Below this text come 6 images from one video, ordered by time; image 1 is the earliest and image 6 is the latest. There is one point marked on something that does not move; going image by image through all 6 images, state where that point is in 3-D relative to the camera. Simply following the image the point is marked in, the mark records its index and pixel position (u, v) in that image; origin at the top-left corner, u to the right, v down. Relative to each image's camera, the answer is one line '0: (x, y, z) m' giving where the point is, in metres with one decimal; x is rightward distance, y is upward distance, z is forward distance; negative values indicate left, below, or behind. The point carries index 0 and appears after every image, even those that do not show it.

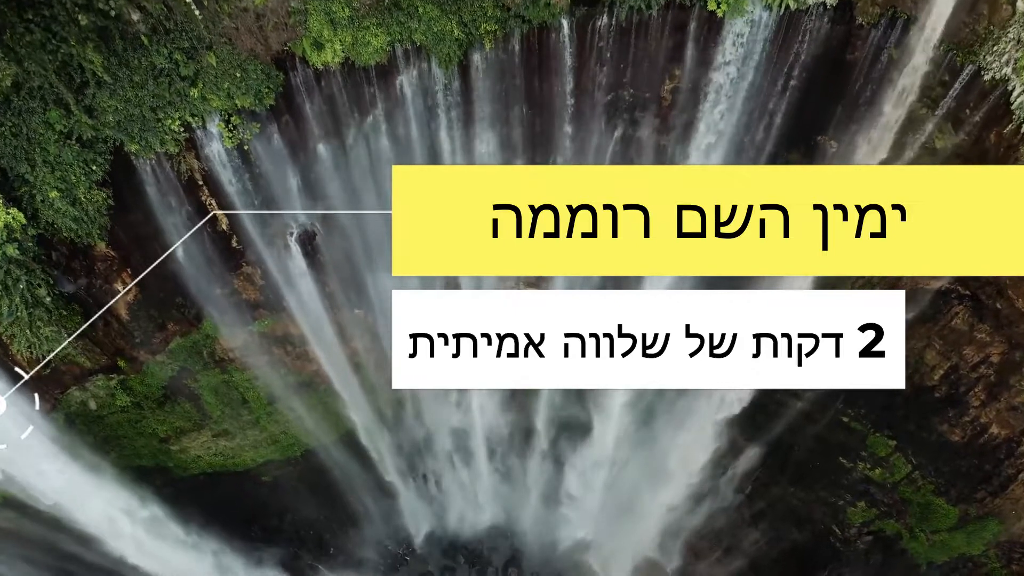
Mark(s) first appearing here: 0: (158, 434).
0: (-8.2, -3.4, +14.9) m
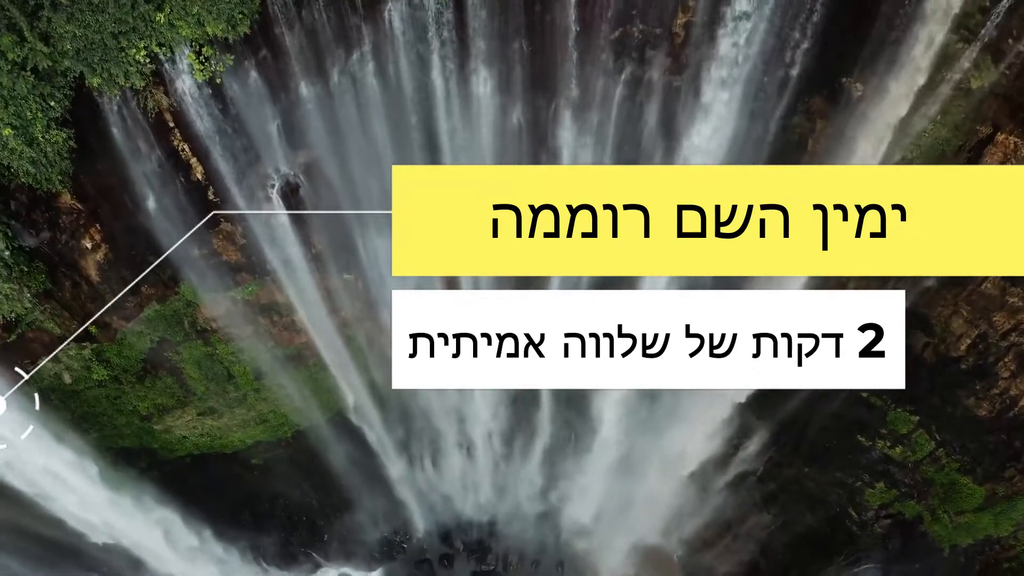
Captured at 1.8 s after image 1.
0: (-8.2, -2.7, +14.1) m
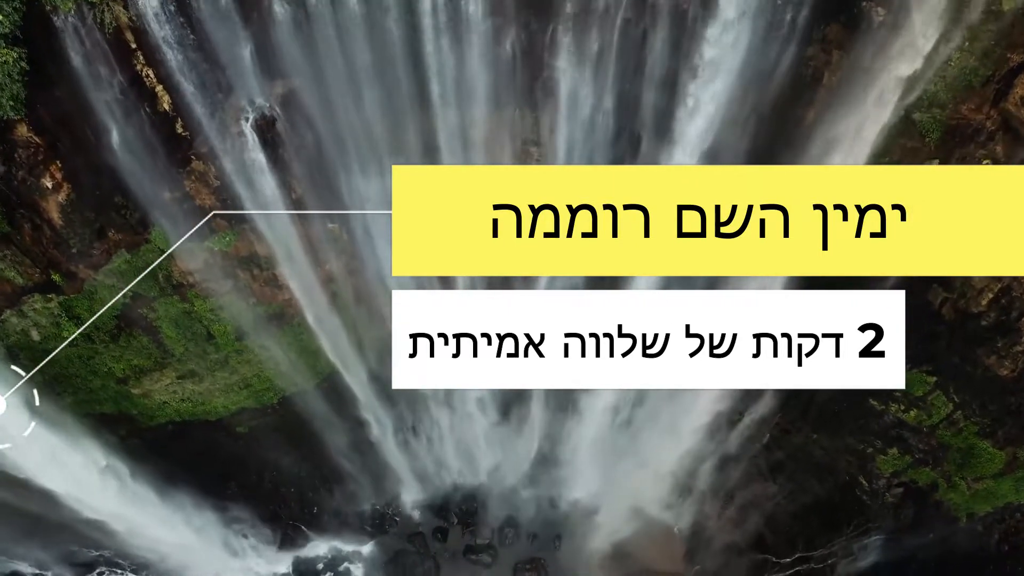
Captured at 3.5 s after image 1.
0: (-8.3, -1.8, +13.3) m
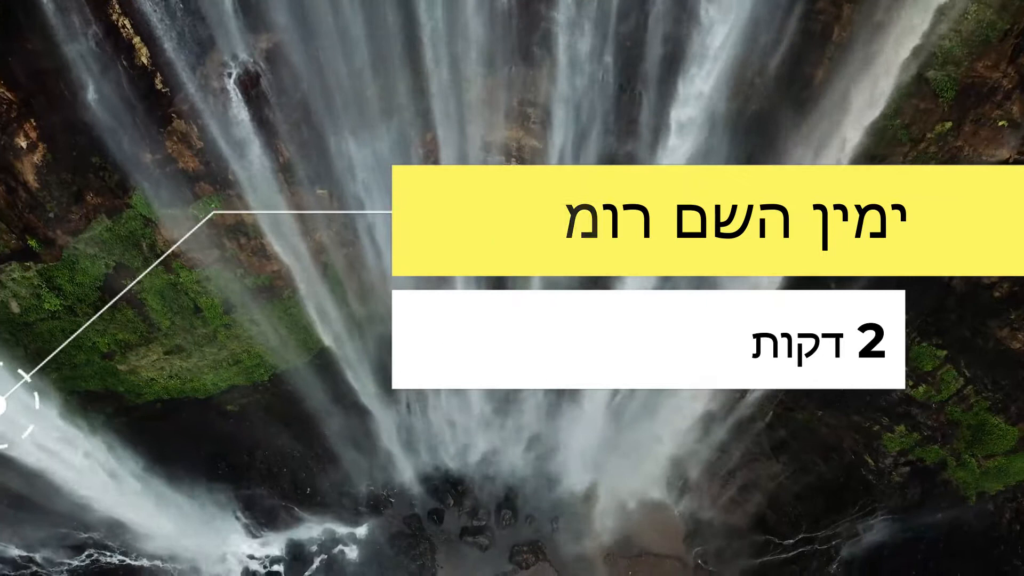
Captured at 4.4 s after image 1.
0: (-8.4, -1.2, +12.9) m
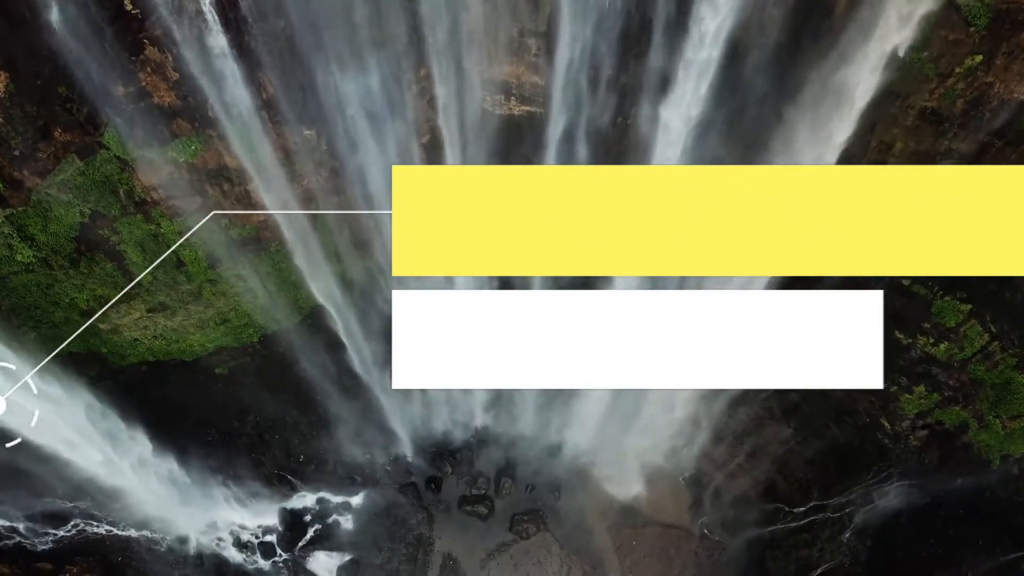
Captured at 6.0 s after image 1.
0: (-8.4, -0.3, +12.3) m
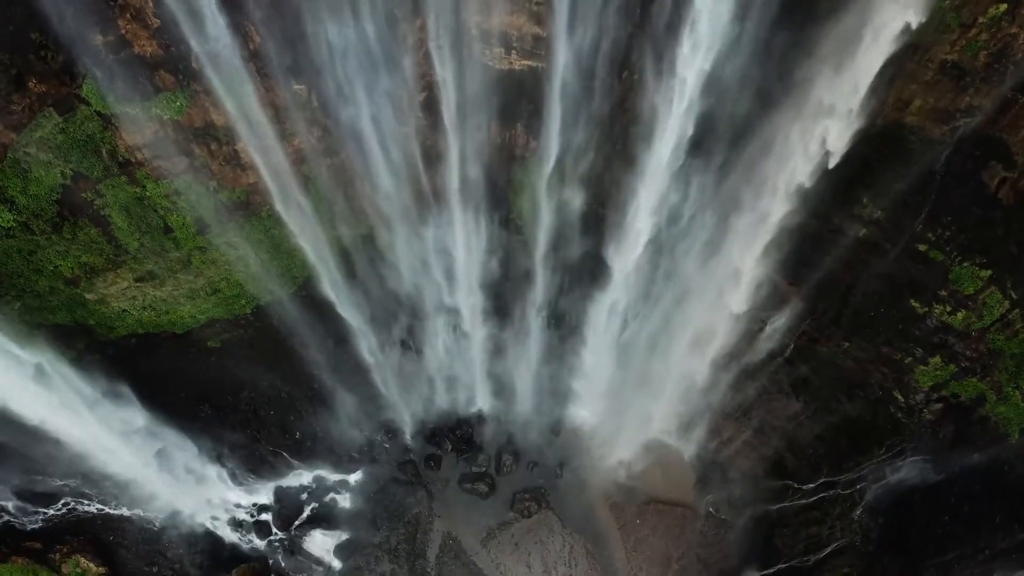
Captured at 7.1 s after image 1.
0: (-8.4, +0.3, +11.8) m
